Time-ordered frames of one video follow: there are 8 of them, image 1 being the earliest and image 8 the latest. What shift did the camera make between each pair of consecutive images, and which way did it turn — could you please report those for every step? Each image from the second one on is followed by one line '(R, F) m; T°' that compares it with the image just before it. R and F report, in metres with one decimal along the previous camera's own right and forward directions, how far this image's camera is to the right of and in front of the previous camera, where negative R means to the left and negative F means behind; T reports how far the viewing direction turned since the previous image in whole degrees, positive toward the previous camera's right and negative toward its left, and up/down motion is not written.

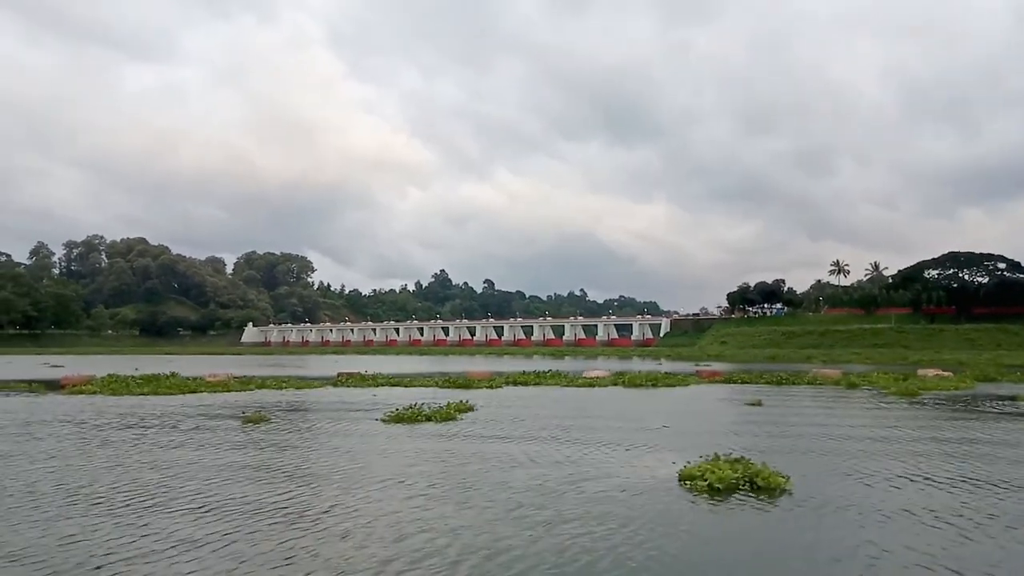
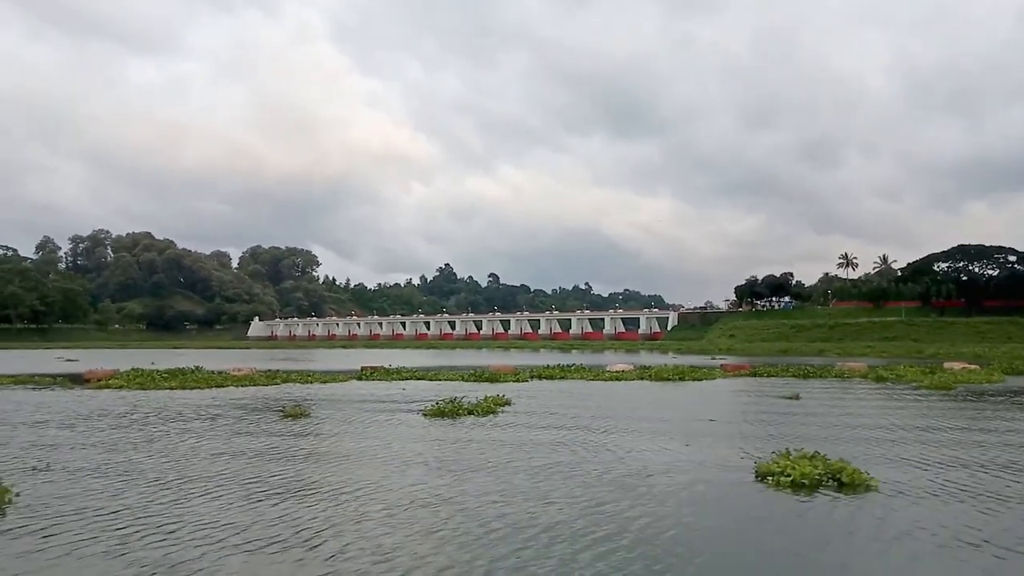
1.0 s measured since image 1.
(-1.4, +0.4) m; 0°
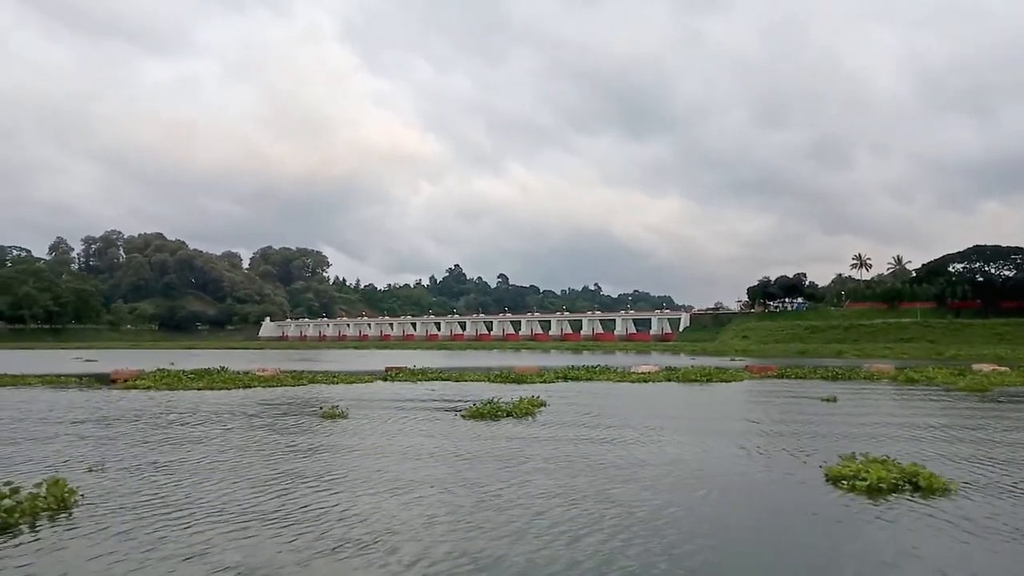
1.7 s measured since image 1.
(-1.1, +0.3) m; -1°
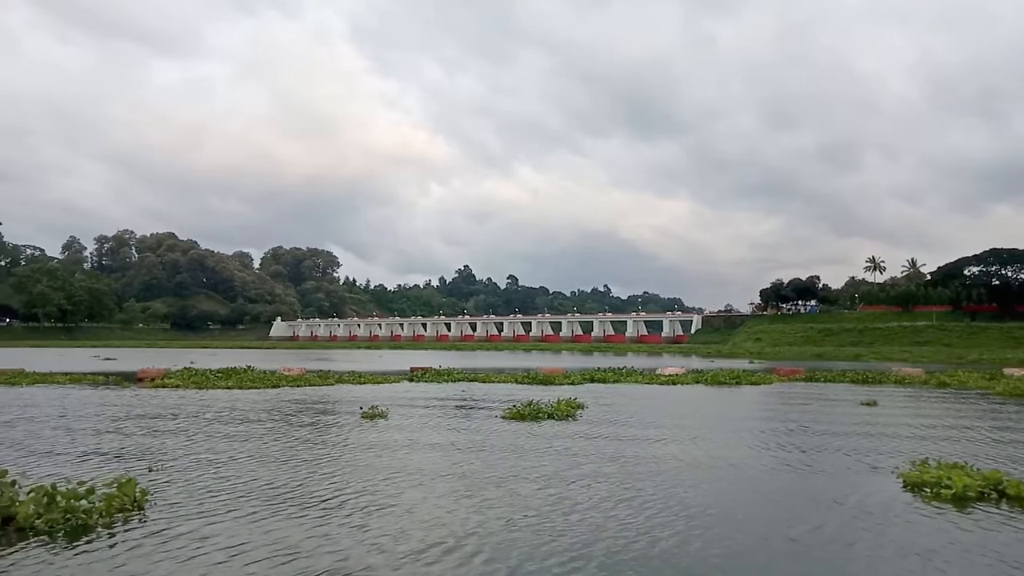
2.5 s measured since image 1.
(-1.2, +0.3) m; -1°
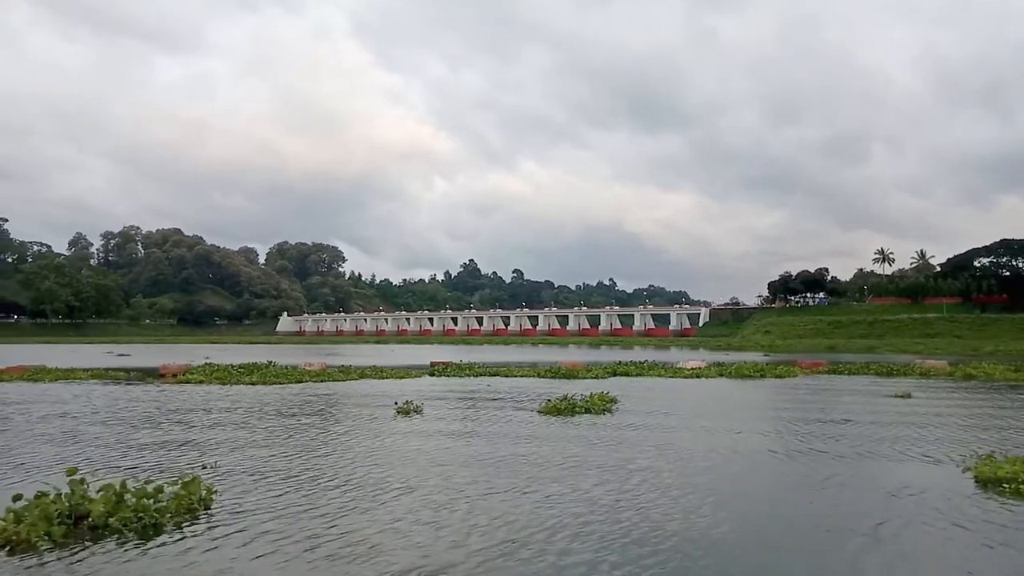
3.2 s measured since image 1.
(-1.1, +0.3) m; 0°
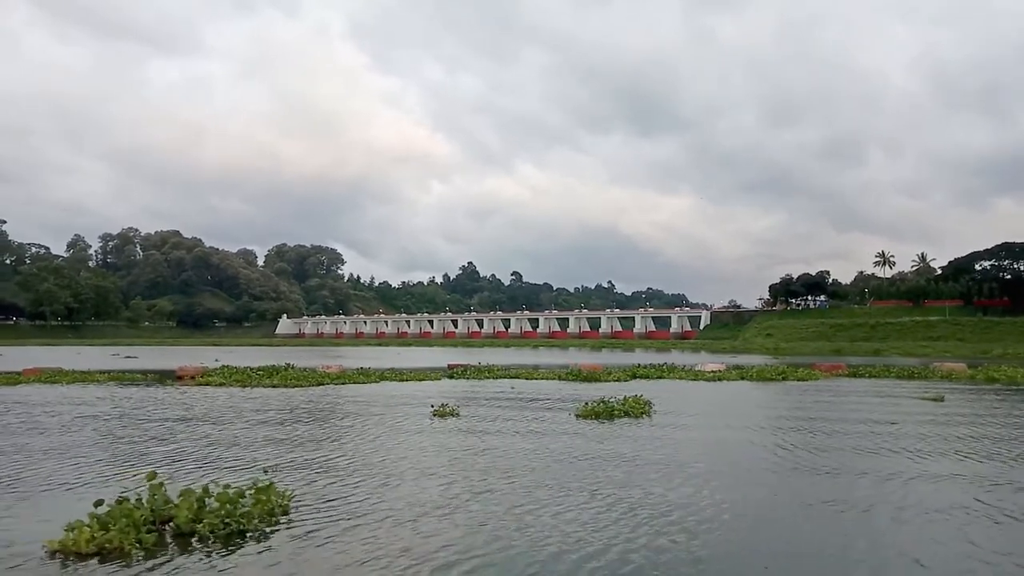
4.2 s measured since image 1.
(-1.4, +0.3) m; 0°
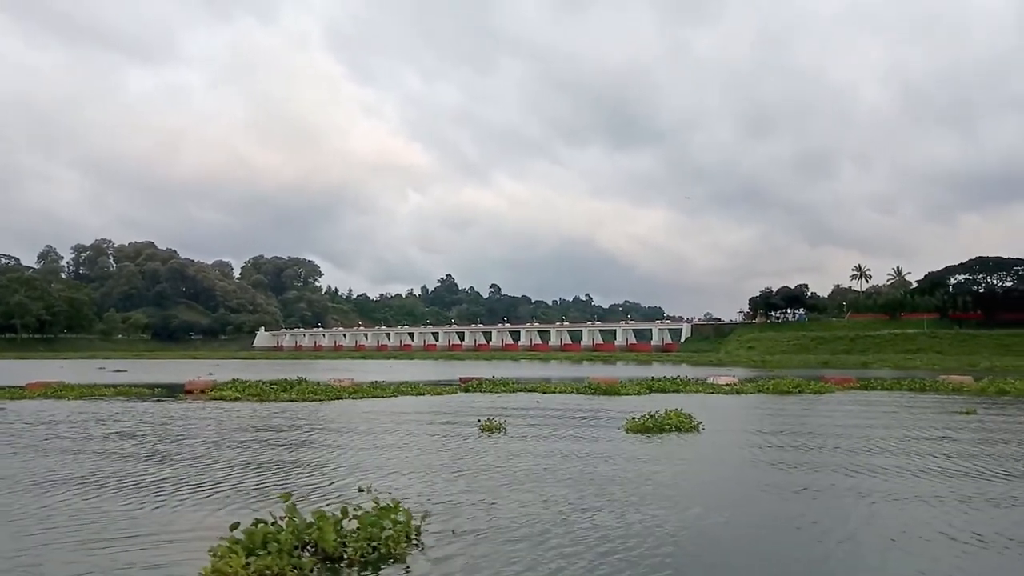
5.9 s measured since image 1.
(-2.5, +0.3) m; +2°
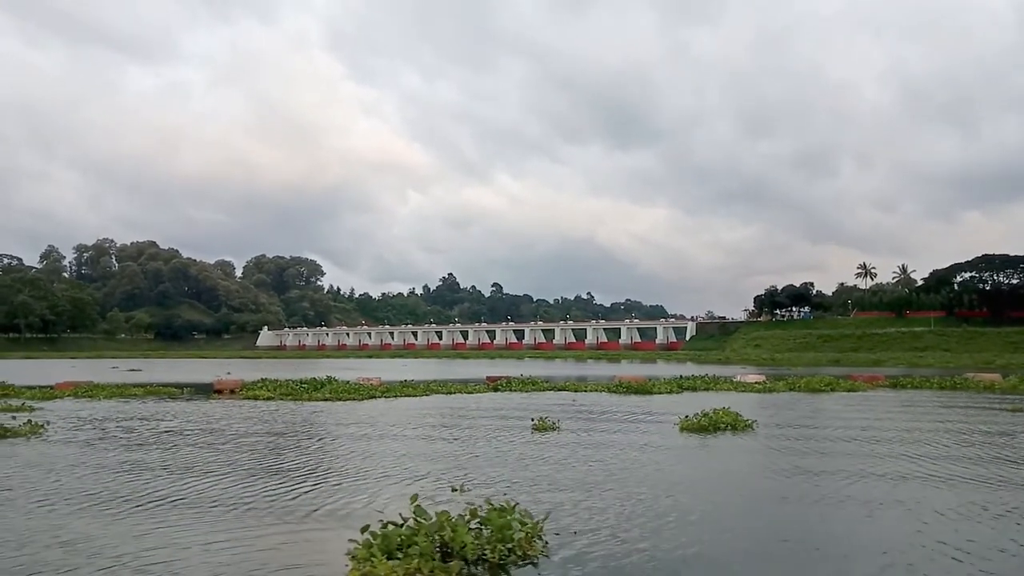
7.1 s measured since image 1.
(-1.9, +0.2) m; 0°
